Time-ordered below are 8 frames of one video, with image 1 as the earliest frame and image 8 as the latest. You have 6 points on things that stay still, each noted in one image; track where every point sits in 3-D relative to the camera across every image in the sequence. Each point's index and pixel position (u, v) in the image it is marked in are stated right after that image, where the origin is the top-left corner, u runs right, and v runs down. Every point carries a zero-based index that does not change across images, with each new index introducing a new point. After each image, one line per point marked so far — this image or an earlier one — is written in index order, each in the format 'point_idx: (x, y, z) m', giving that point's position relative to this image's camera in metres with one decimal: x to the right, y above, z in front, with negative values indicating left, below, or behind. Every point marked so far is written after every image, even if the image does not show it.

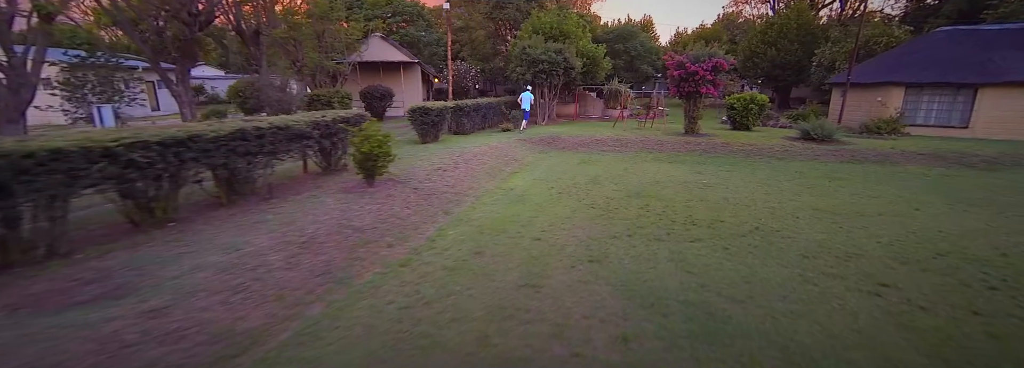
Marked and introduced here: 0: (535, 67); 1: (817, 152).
0: (+0.7, +4.8, +17.2) m
1: (+8.0, +0.9, +11.0) m
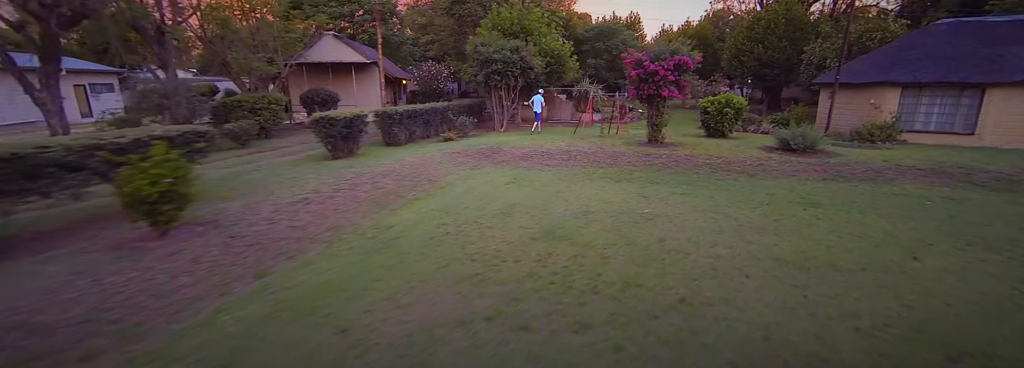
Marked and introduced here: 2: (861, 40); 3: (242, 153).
0: (-1.0, +4.3, +15.5) m
1: (+6.3, +0.4, +9.3) m
2: (+16.6, +6.8, +19.8) m
3: (-7.2, +0.8, +11.0) m
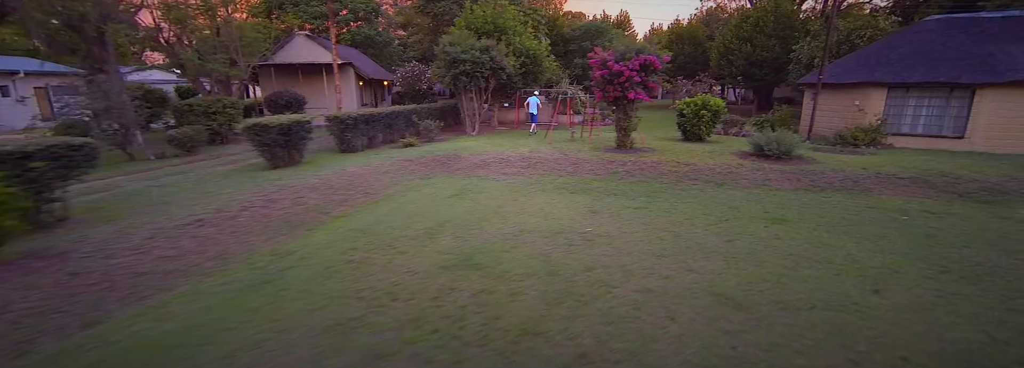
0: (-2.1, +4.1, +14.9) m
1: (+5.3, +0.2, +8.6) m
2: (+15.5, +6.7, +19.1) m
3: (-8.3, +0.6, +10.3) m
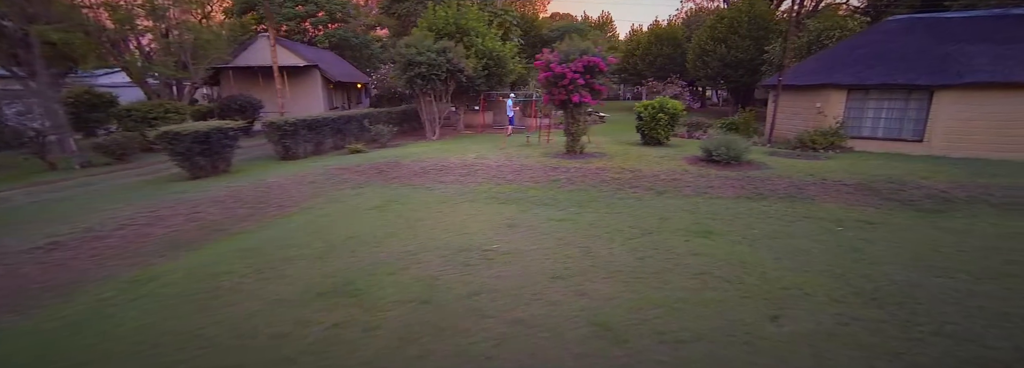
0: (-3.5, +3.9, +14.4) m
1: (+4.0, +0.1, +8.3) m
2: (+14.0, +6.6, +18.9) m
3: (-9.6, +0.3, +9.8) m
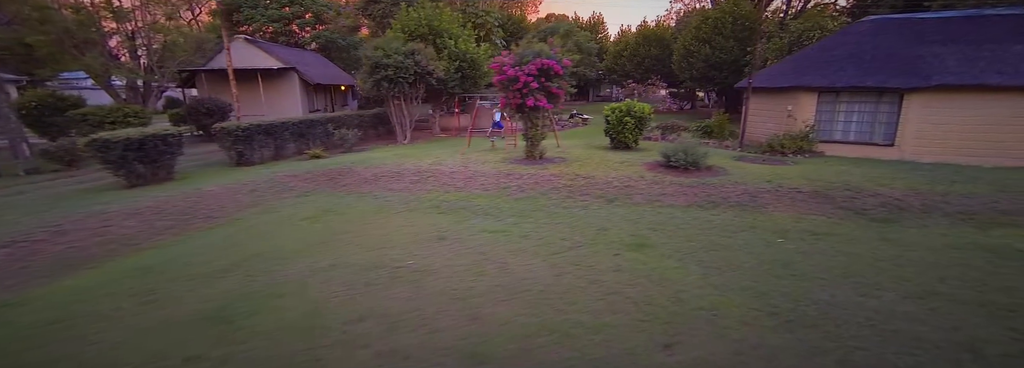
0: (-4.5, +3.7, +14.1) m
1: (+3.0, -0.1, +8.0) m
2: (+12.9, +6.5, +18.7) m
3: (-10.7, +0.1, +9.5) m
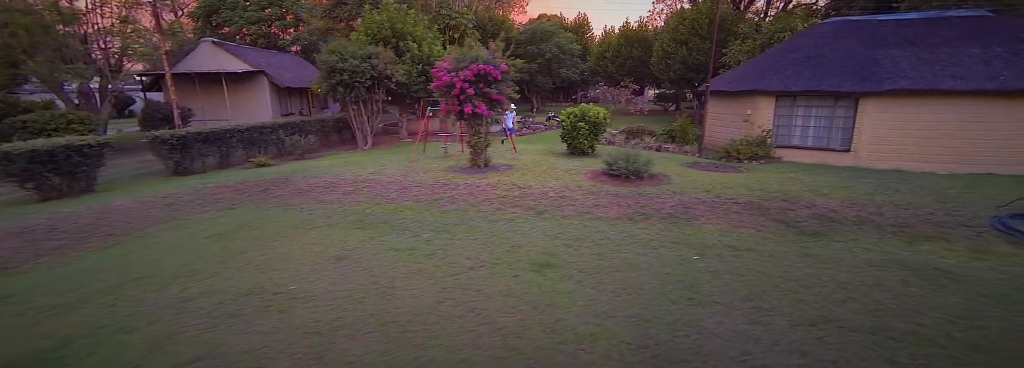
0: (-5.9, +3.5, +13.8) m
1: (+1.7, -0.3, +7.7) m
2: (+11.5, +6.3, +18.5) m
3: (-12.0, -0.2, +9.1) m
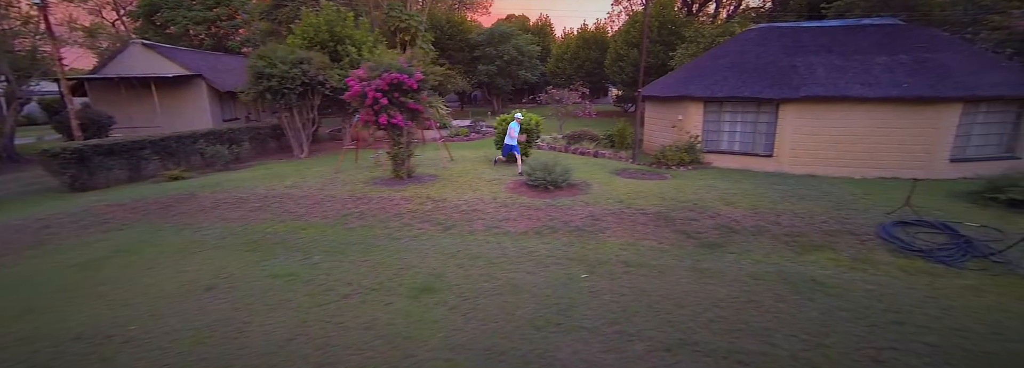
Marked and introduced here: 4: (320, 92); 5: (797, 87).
0: (-7.9, +3.1, +13.2) m
1: (0.0, -0.5, +7.6) m
2: (+9.1, +6.3, +18.9) m
3: (-13.6, -0.6, +8.2) m
4: (-6.6, +3.2, +14.3) m
5: (+7.1, +2.4, +10.5) m
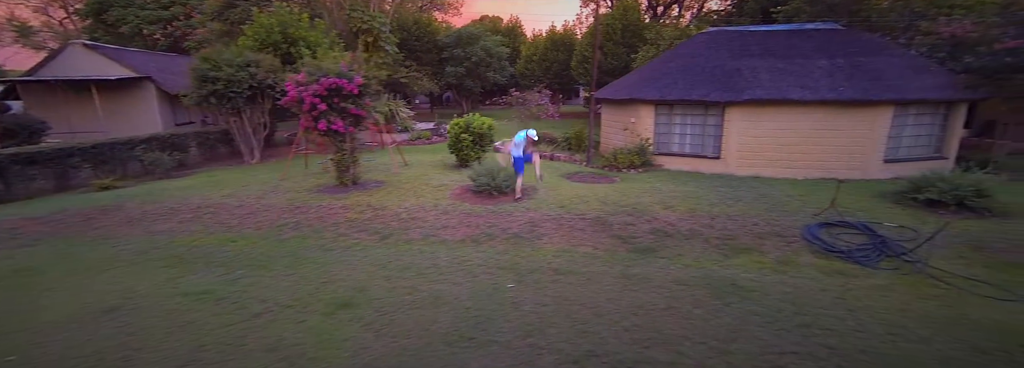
0: (-9.3, +2.9, +12.7) m
1: (-1.0, -0.6, +7.5) m
2: (+7.4, +6.3, +19.2) m
3: (-14.7, -0.9, +7.4) m
4: (-8.0, +2.9, +13.9) m
5: (+5.9, +2.4, +10.7) m
